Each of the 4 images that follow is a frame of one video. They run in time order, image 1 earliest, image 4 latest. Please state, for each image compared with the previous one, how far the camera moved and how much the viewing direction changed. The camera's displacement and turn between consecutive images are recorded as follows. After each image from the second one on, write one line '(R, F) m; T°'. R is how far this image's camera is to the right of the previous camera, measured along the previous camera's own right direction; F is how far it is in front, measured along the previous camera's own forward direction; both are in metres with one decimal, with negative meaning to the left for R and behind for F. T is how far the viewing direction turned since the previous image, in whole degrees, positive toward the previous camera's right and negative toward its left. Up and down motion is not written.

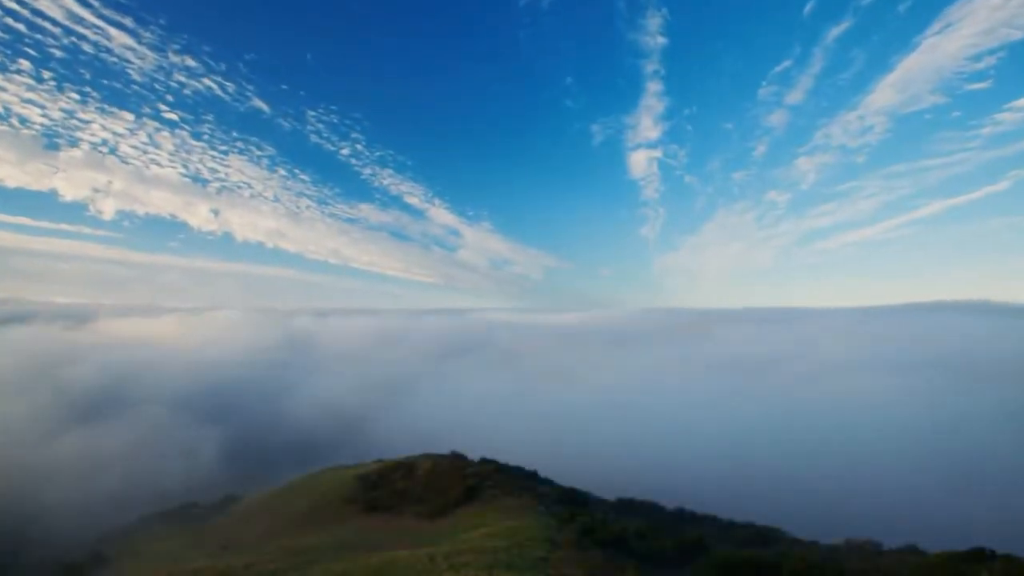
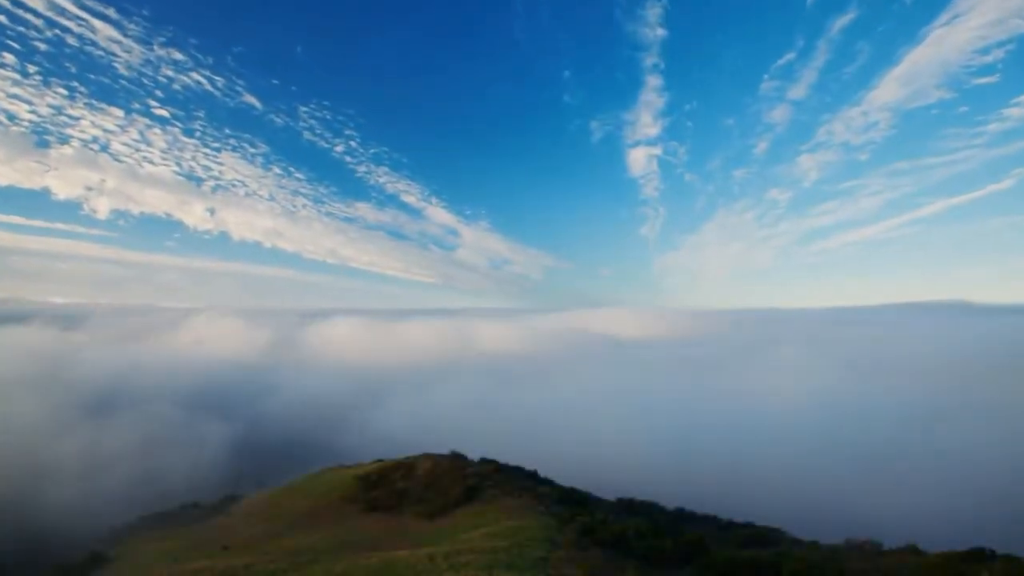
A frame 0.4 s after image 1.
(+0.6, +0.7) m; 0°
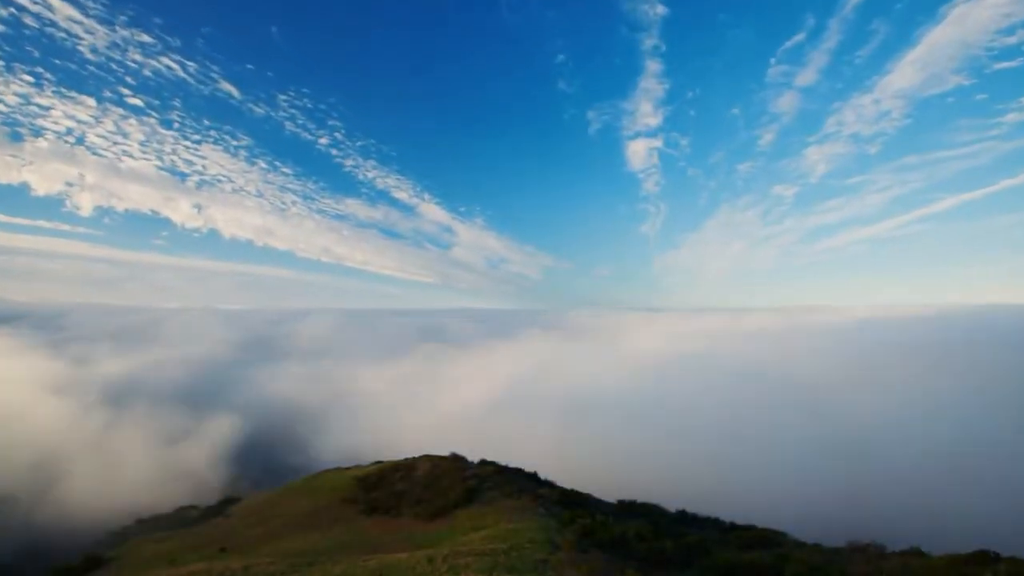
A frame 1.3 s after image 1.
(+1.2, +1.9) m; 0°
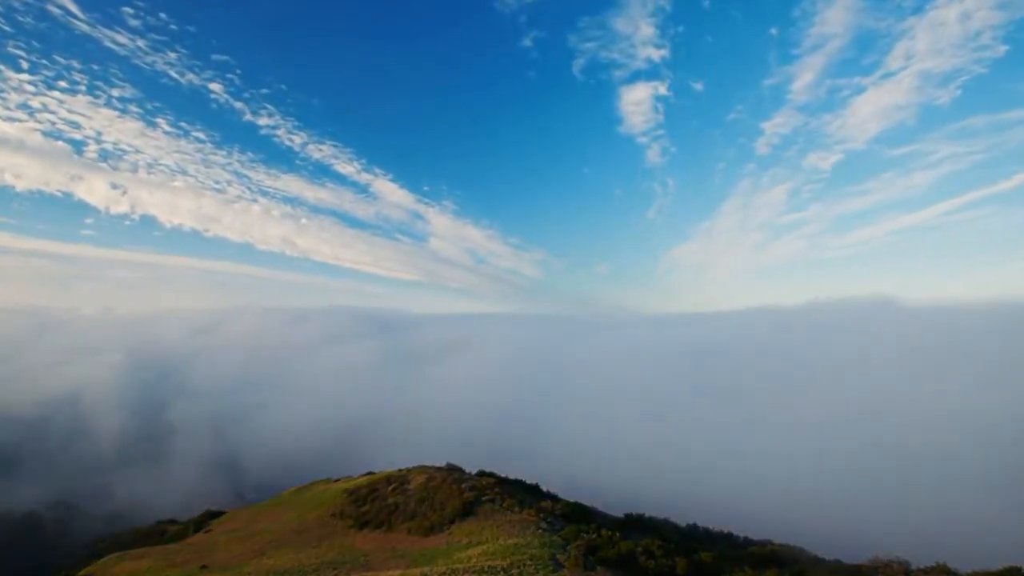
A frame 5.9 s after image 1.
(+6.7, +17.4) m; -1°
